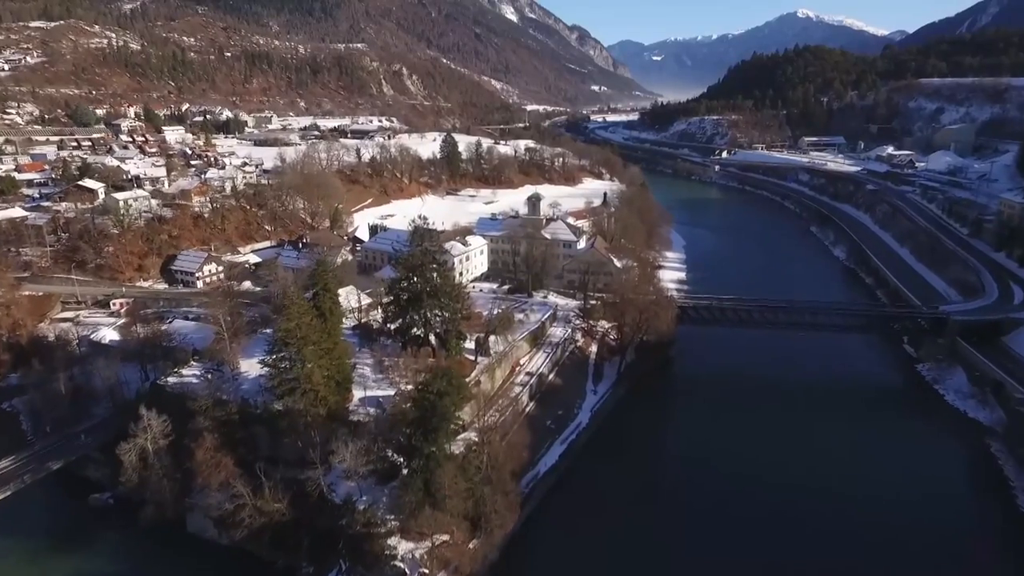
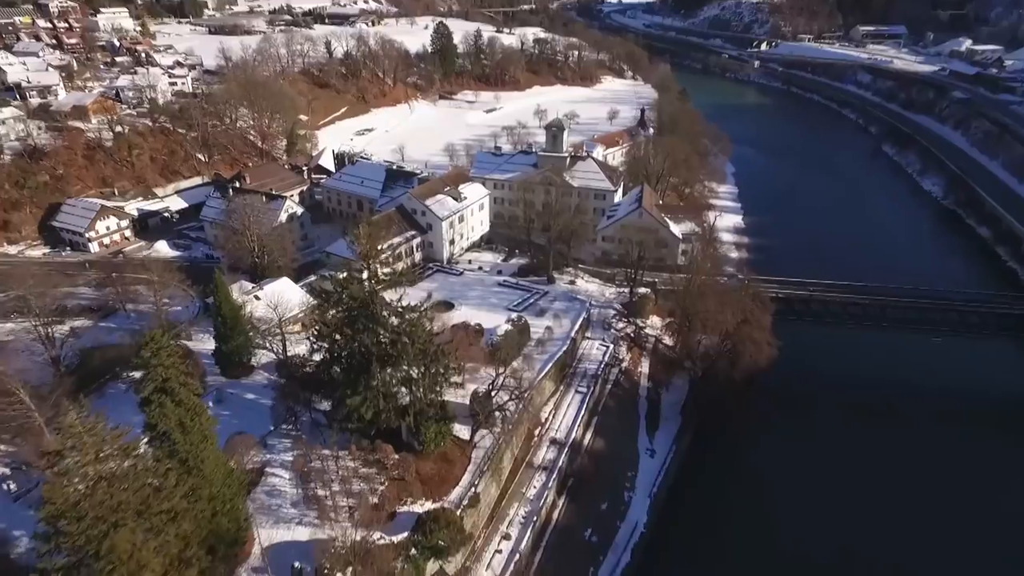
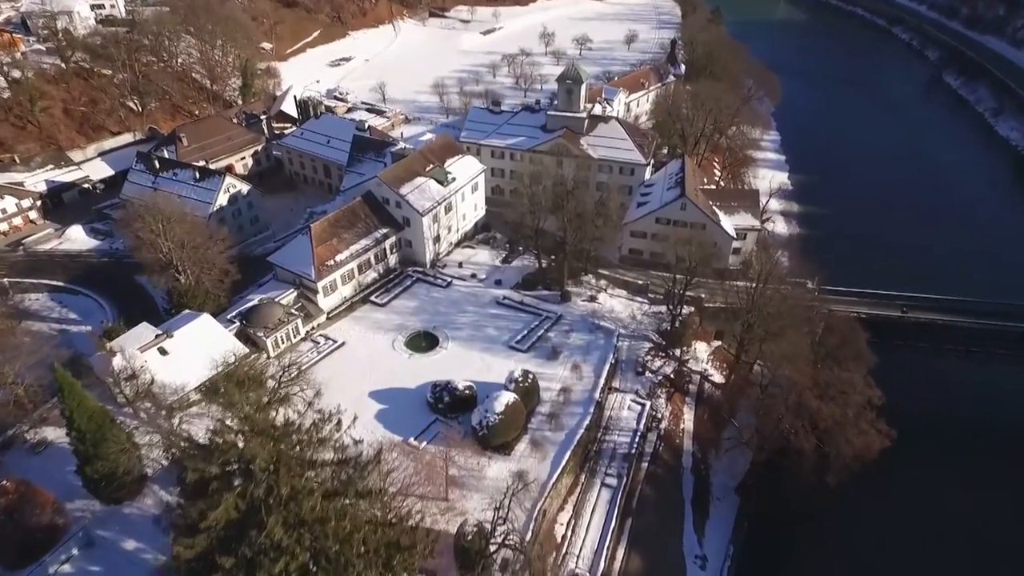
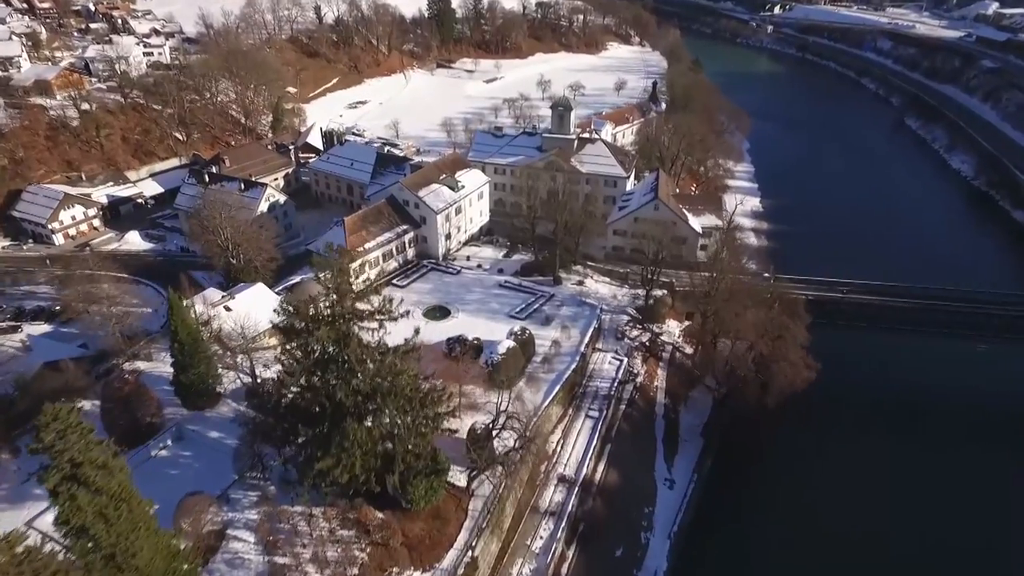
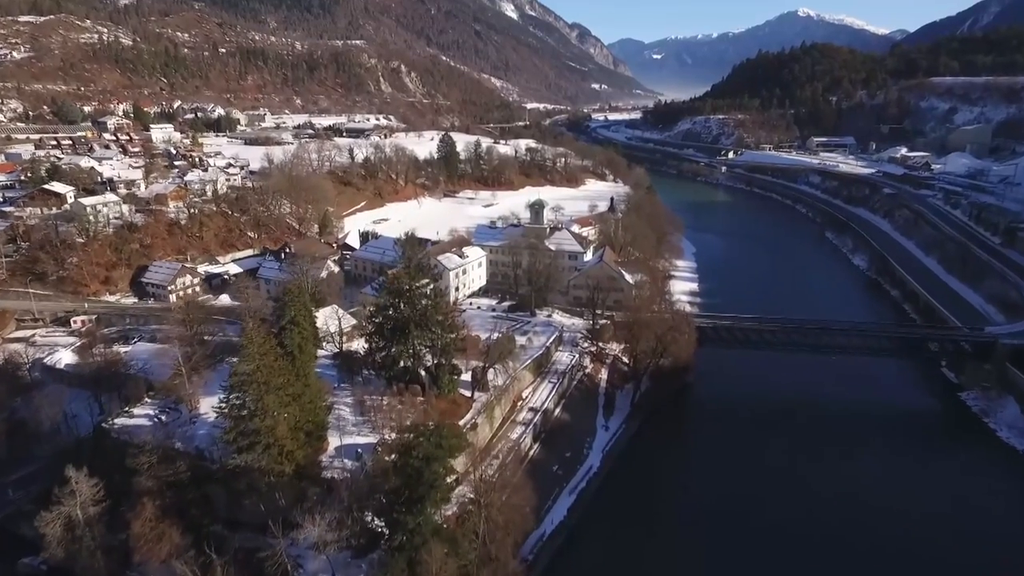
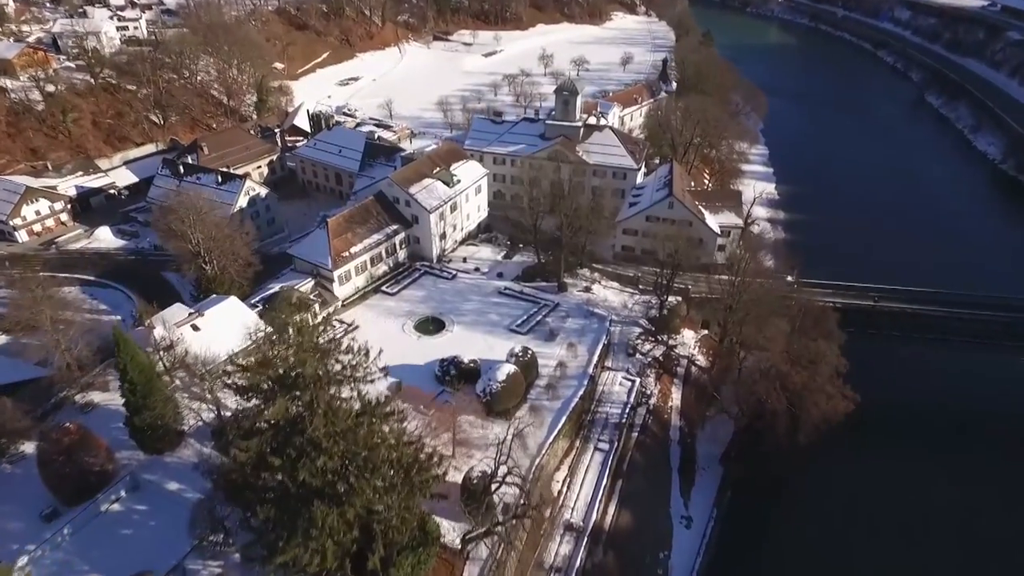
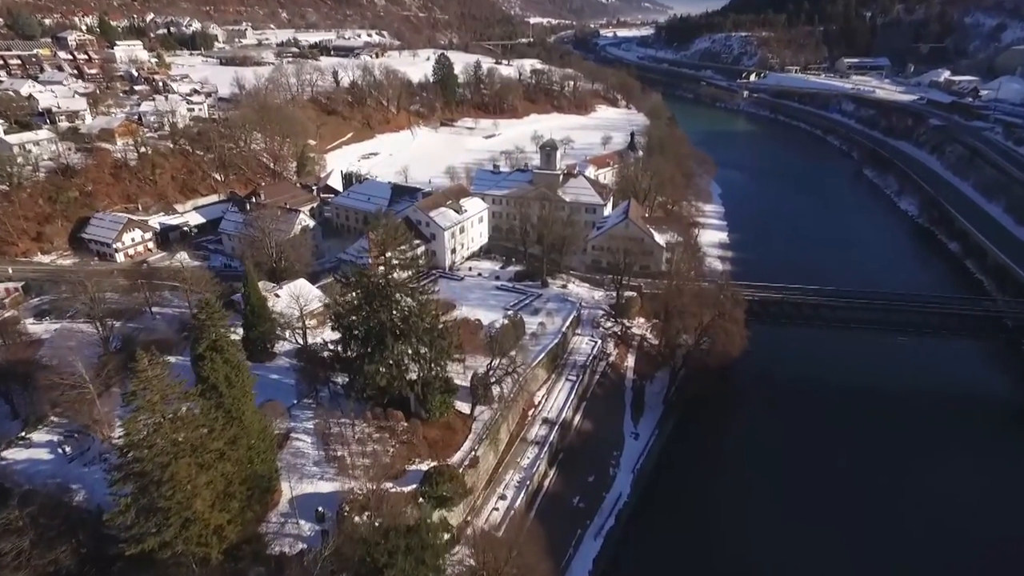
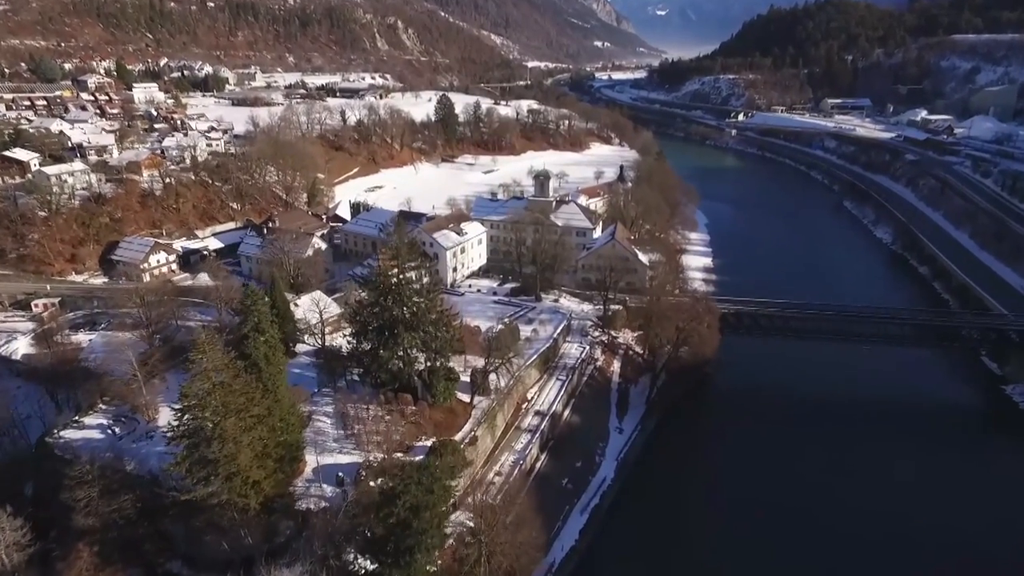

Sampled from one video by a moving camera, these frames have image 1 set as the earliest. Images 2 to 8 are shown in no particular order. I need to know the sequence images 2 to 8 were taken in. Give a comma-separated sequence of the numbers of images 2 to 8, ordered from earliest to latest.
5, 8, 7, 2, 4, 6, 3
